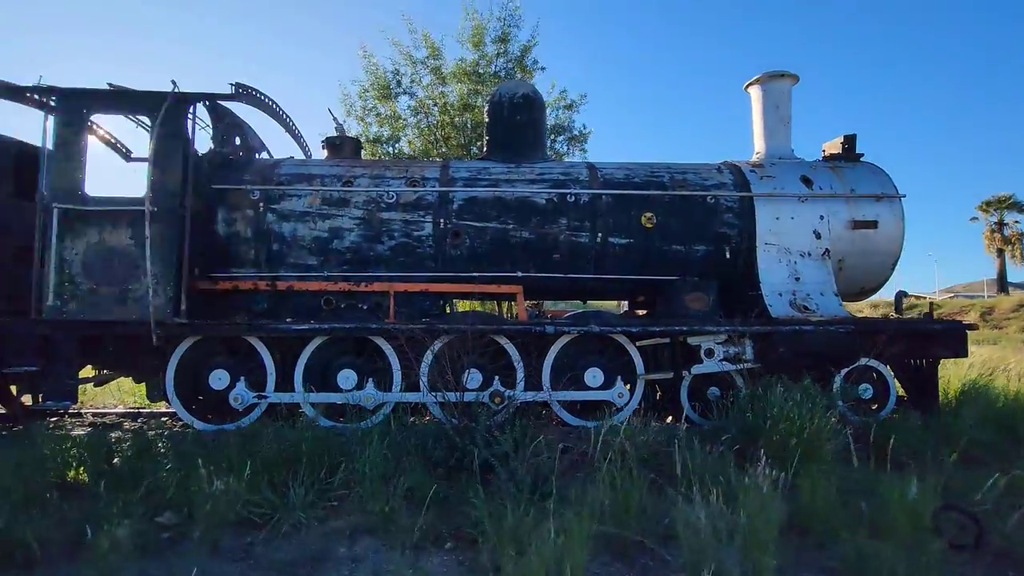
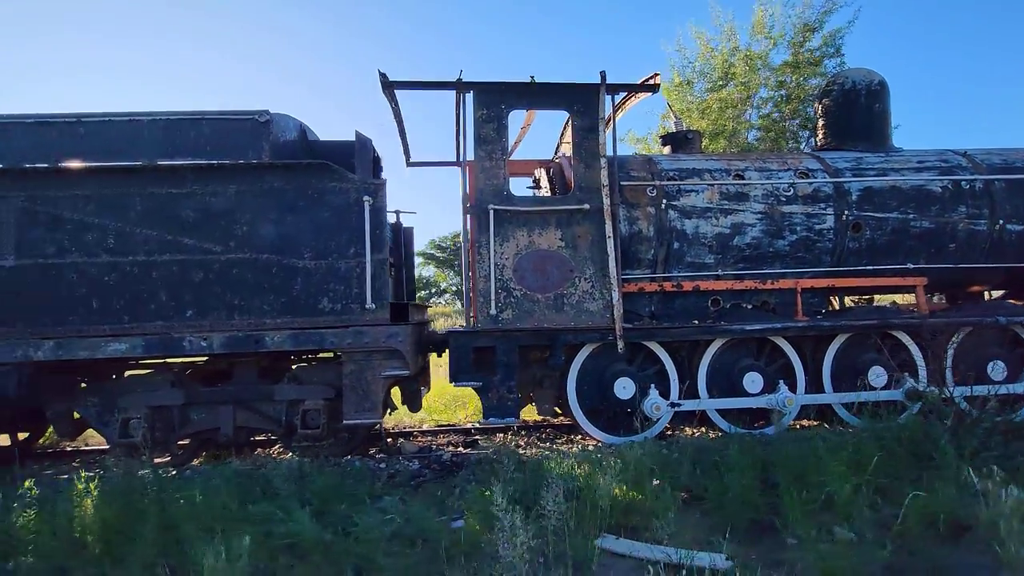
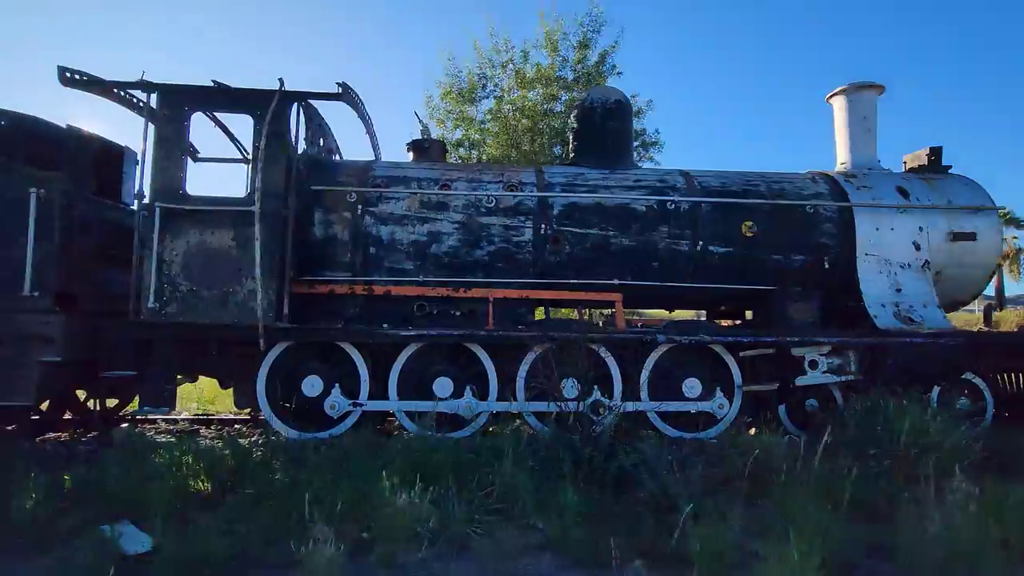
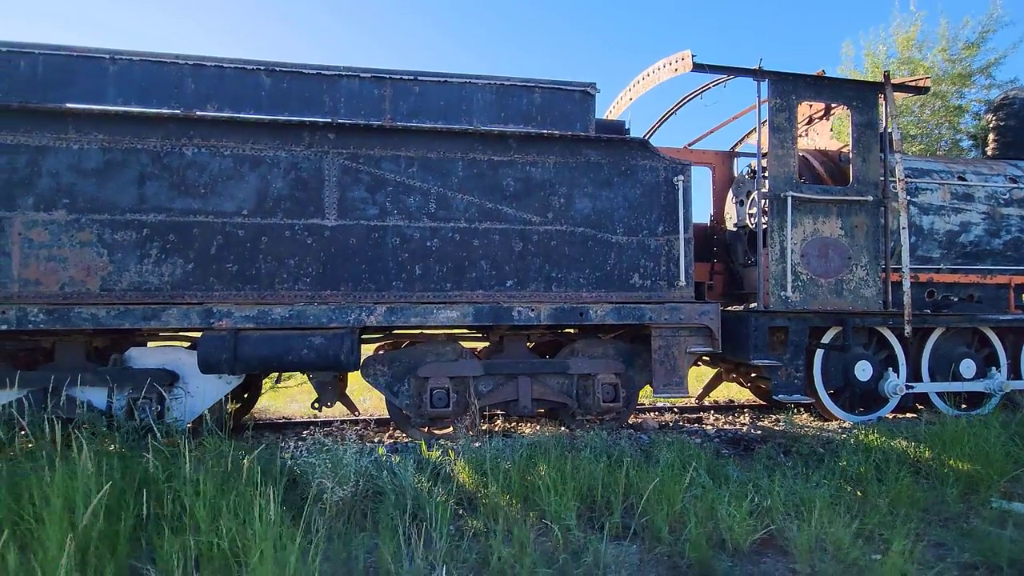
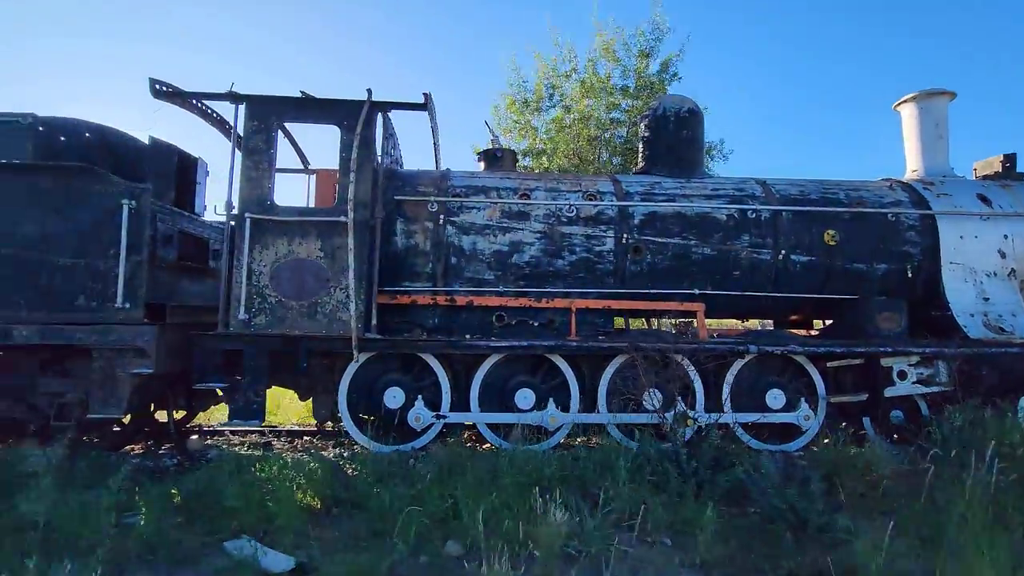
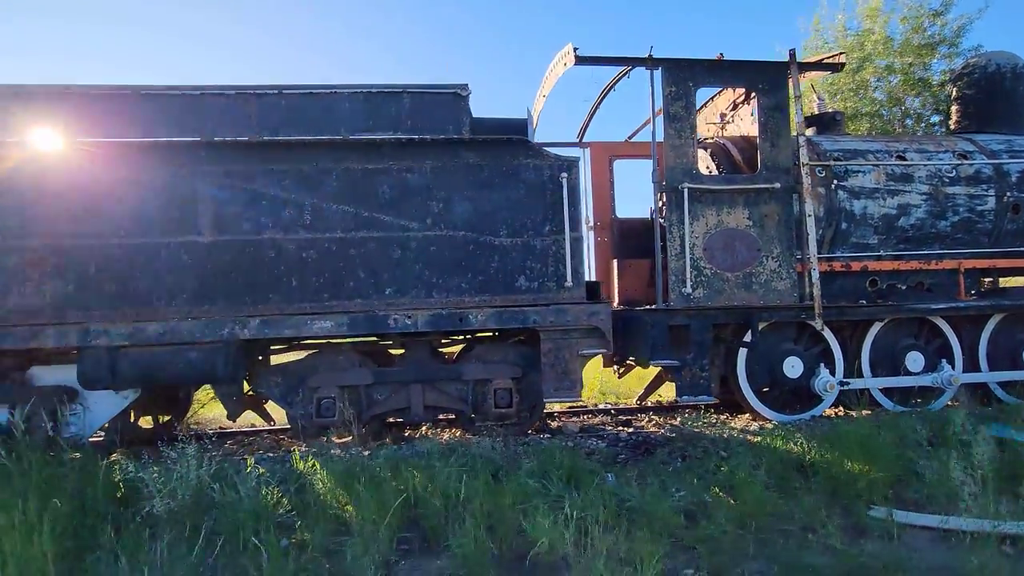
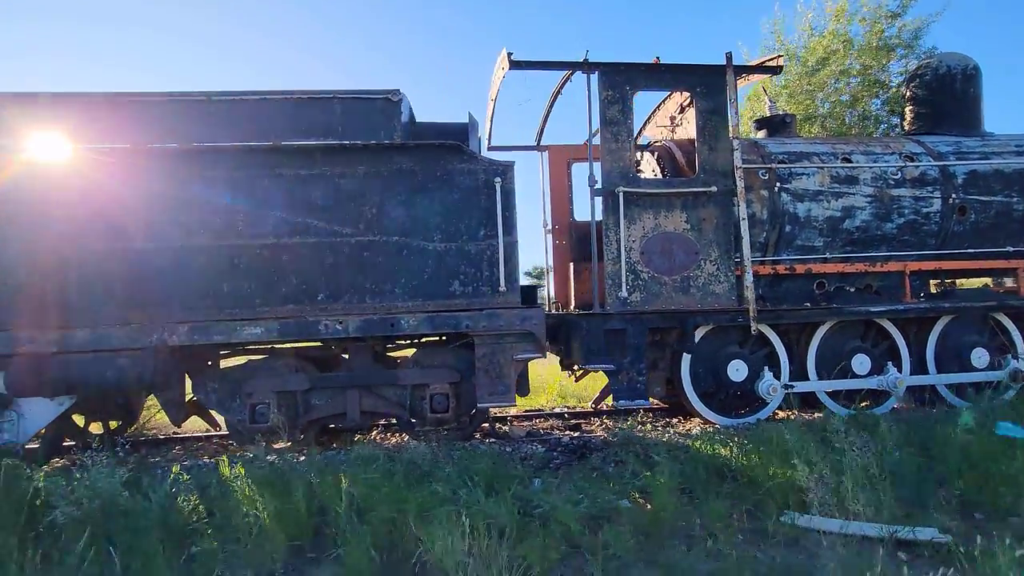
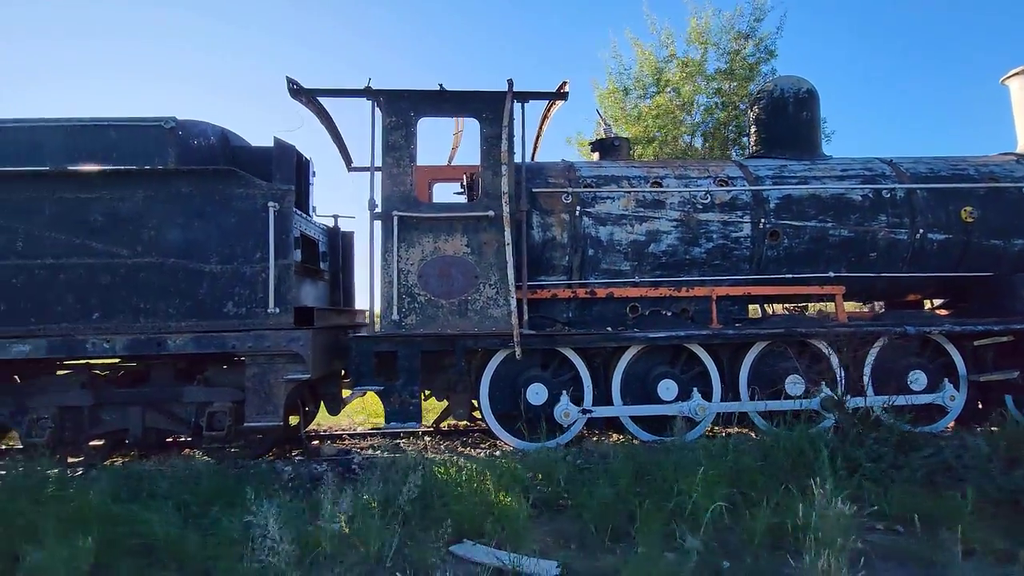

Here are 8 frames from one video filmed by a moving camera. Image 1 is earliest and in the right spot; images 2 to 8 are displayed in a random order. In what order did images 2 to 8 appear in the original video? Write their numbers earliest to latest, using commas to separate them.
3, 5, 8, 2, 7, 6, 4
